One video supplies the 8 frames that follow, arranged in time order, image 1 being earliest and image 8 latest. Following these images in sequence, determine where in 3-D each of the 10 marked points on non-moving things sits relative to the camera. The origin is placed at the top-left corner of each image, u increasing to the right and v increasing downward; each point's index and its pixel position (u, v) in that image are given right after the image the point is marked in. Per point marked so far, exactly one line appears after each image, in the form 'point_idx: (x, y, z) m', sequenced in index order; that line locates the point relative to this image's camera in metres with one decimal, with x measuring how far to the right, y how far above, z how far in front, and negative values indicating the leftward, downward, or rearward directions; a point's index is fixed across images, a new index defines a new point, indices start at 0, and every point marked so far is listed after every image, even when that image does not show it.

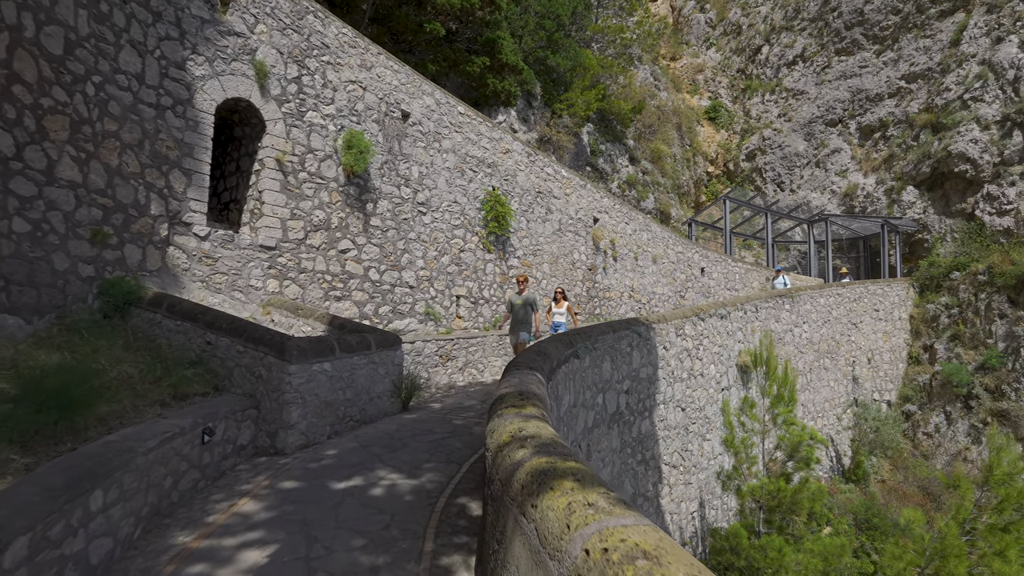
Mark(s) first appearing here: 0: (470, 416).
0: (-0.3, -1.0, +4.6) m
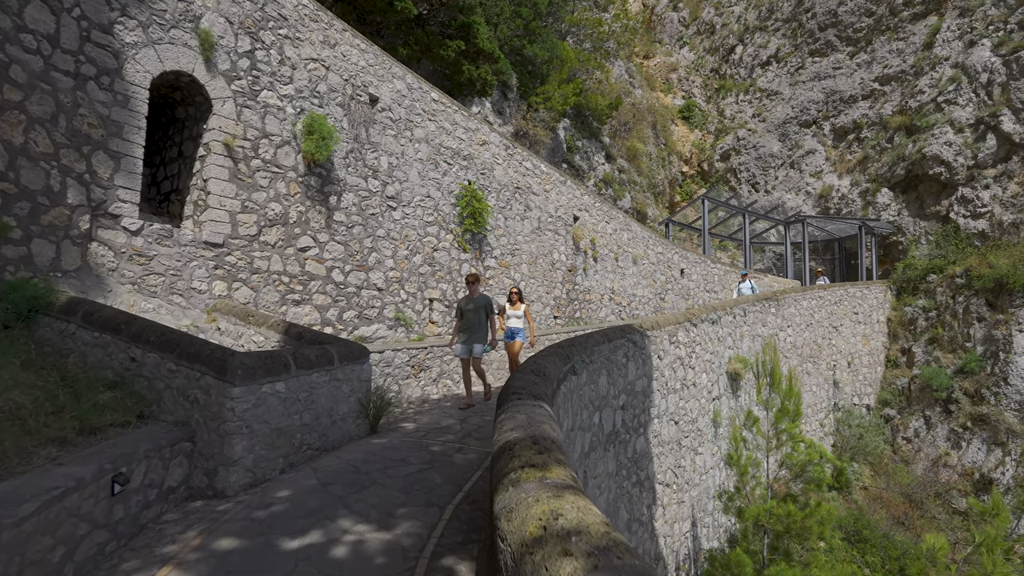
0: (-0.4, -1.1, +4.0) m
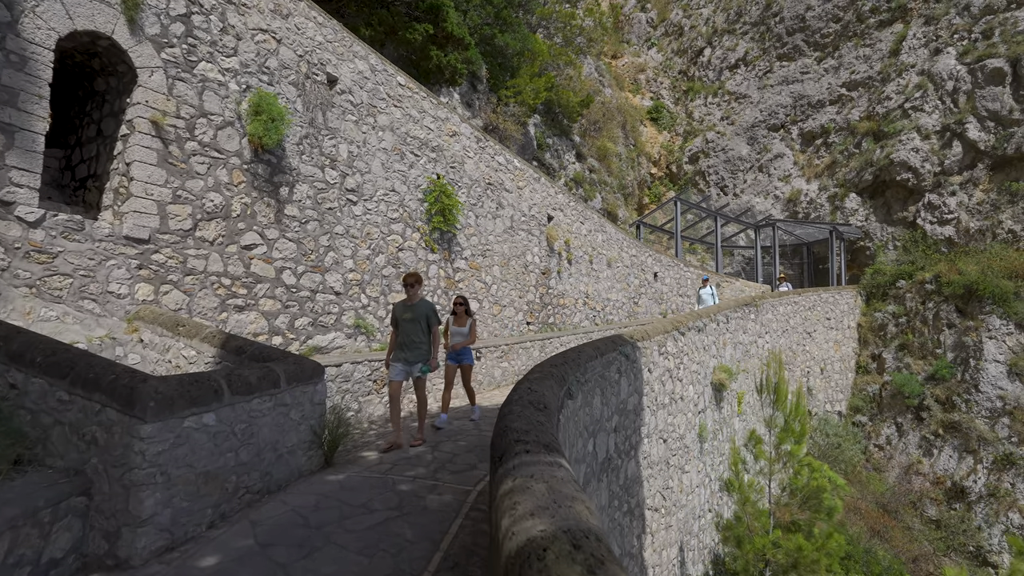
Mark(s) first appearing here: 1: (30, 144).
0: (-0.5, -1.1, +3.4) m
1: (-2.9, +0.9, +3.5) m
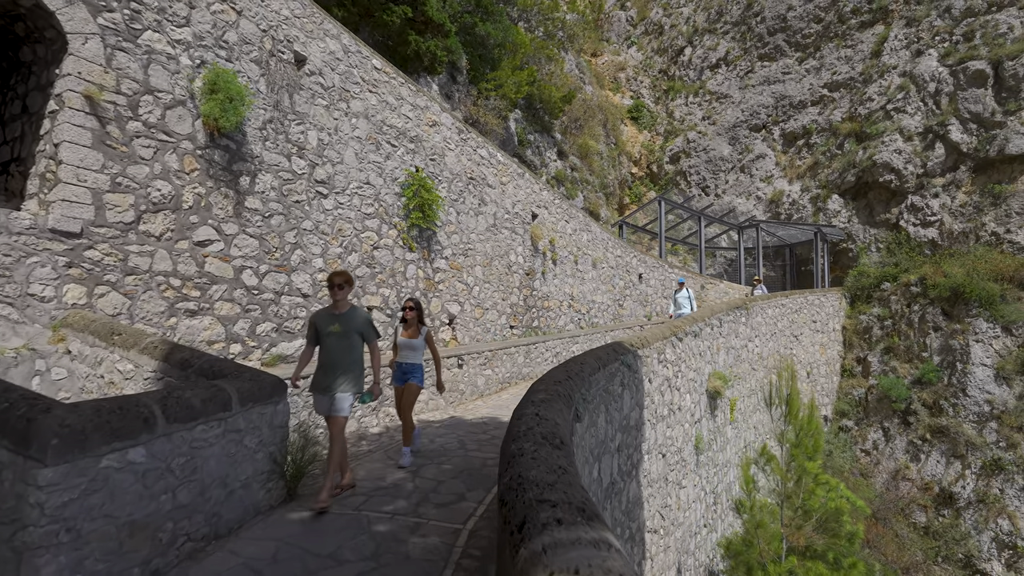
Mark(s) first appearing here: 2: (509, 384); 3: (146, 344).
0: (-0.6, -1.1, +2.9) m
1: (-2.9, +0.9, +2.9) m
2: (0.0, -1.1, +6.6) m
3: (-2.0, -0.3, +3.1) m
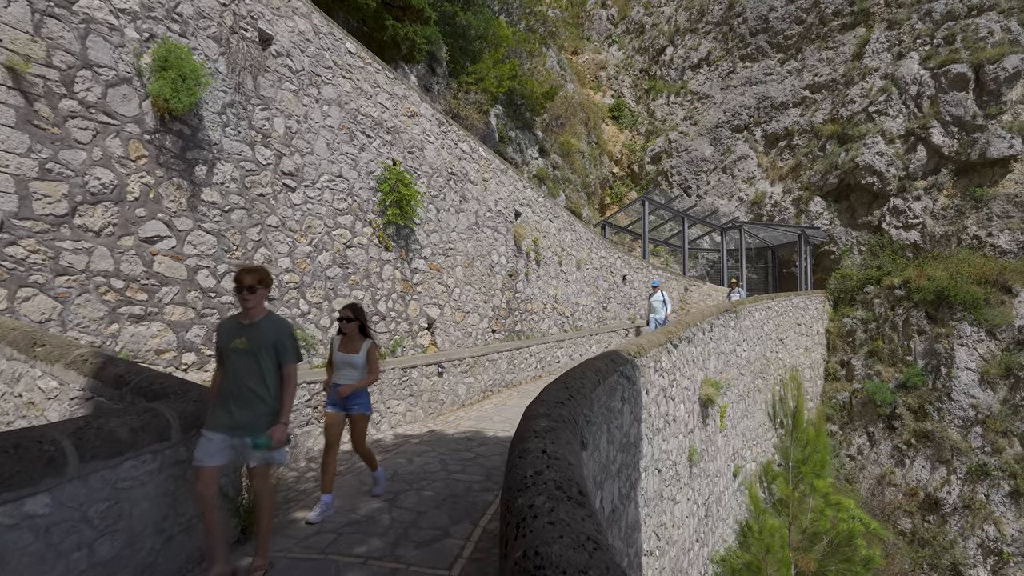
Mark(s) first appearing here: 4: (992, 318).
0: (-0.6, -1.1, +2.5) m
1: (-3.0, +0.9, +2.4) m
2: (-0.2, -1.1, +6.2) m
3: (-2.0, -0.3, +2.7) m
4: (+7.8, -0.5, +9.3) m
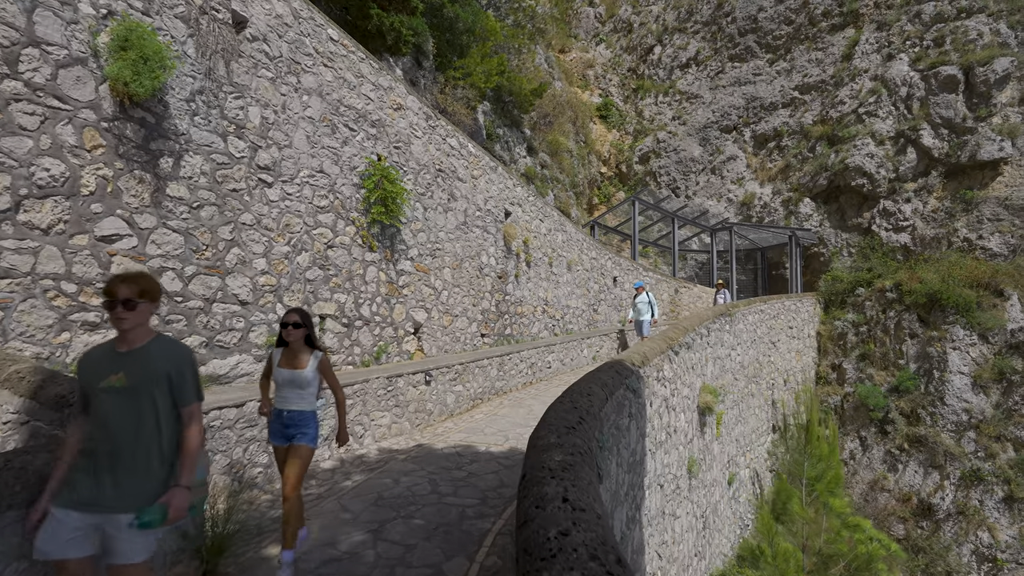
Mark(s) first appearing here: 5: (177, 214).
0: (-0.6, -1.2, +2.2) m
1: (-2.9, +0.8, +2.0) m
2: (-0.3, -1.2, +5.9) m
3: (-2.0, -0.3, +2.3) m
4: (+7.6, -0.5, +9.2) m
5: (-2.2, +0.5, +3.7) m
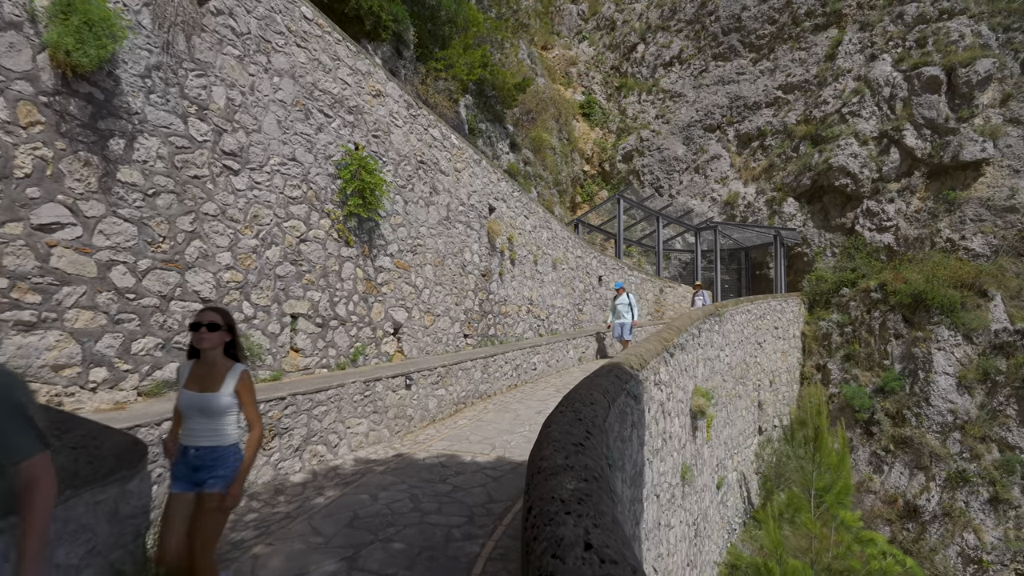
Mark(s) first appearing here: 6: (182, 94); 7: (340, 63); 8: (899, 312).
0: (-0.6, -1.1, +1.9) m
1: (-2.9, +0.9, +1.6) m
2: (-0.5, -1.1, +5.6) m
3: (-2.0, -0.3, +1.9) m
4: (+7.3, -0.6, +9.2) m
5: (-2.2, +0.5, +3.4) m
6: (-2.1, +1.3, +3.7) m
7: (-1.5, +2.0, +5.1) m
8: (+6.9, -0.4, +10.2) m
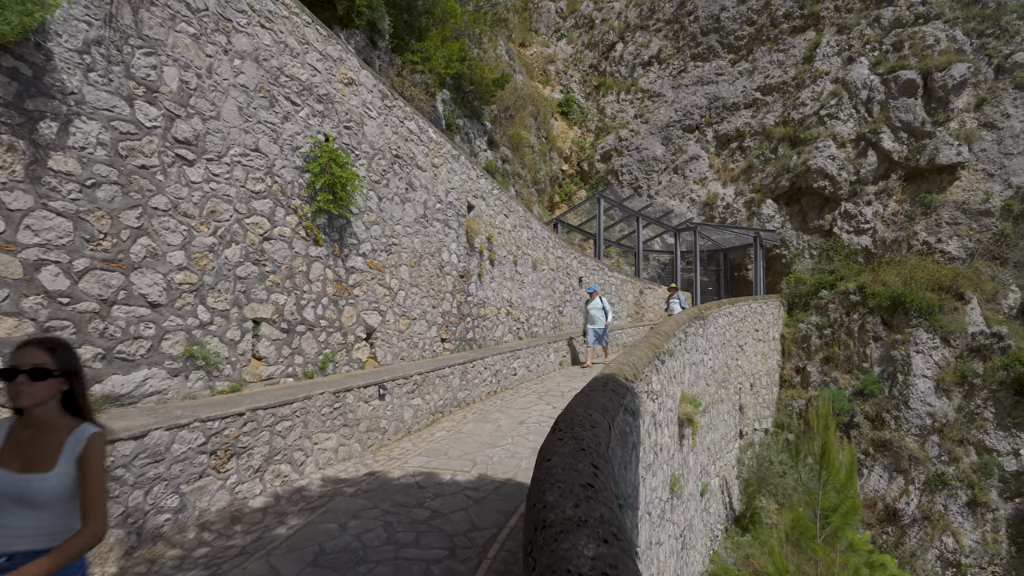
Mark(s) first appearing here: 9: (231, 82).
0: (-0.6, -1.2, +1.5) m
1: (-2.9, +0.8, +1.2) m
2: (-0.6, -1.2, +5.3) m
3: (-2.1, -0.3, +1.6) m
4: (+7.0, -0.6, +9.2) m
5: (-2.3, +0.5, +3.0) m
6: (-2.2, +1.2, +3.3) m
7: (-1.7, +2.0, +4.7) m
8: (+6.5, -0.5, +10.2) m
9: (-1.9, +1.4, +4.0) m
